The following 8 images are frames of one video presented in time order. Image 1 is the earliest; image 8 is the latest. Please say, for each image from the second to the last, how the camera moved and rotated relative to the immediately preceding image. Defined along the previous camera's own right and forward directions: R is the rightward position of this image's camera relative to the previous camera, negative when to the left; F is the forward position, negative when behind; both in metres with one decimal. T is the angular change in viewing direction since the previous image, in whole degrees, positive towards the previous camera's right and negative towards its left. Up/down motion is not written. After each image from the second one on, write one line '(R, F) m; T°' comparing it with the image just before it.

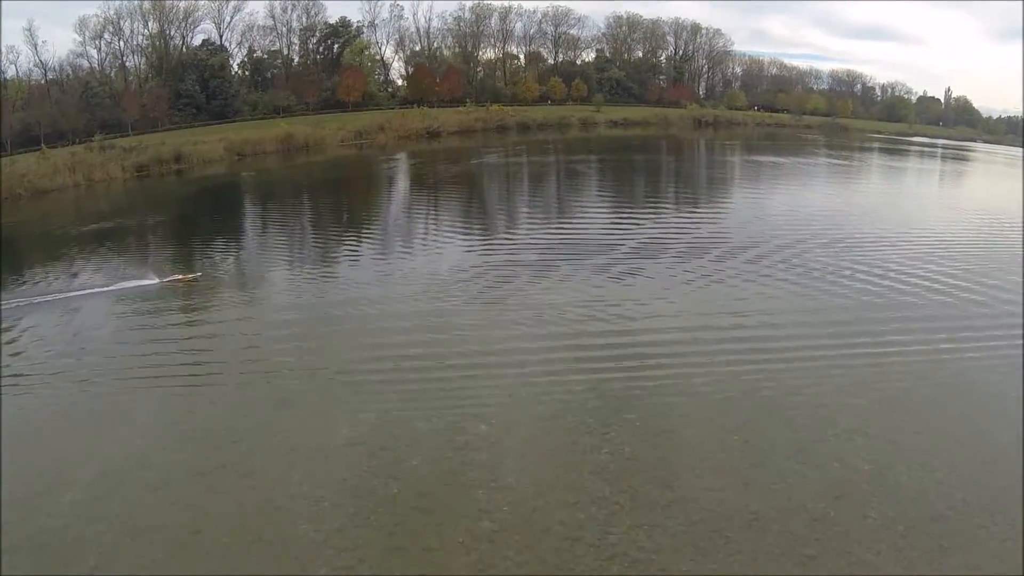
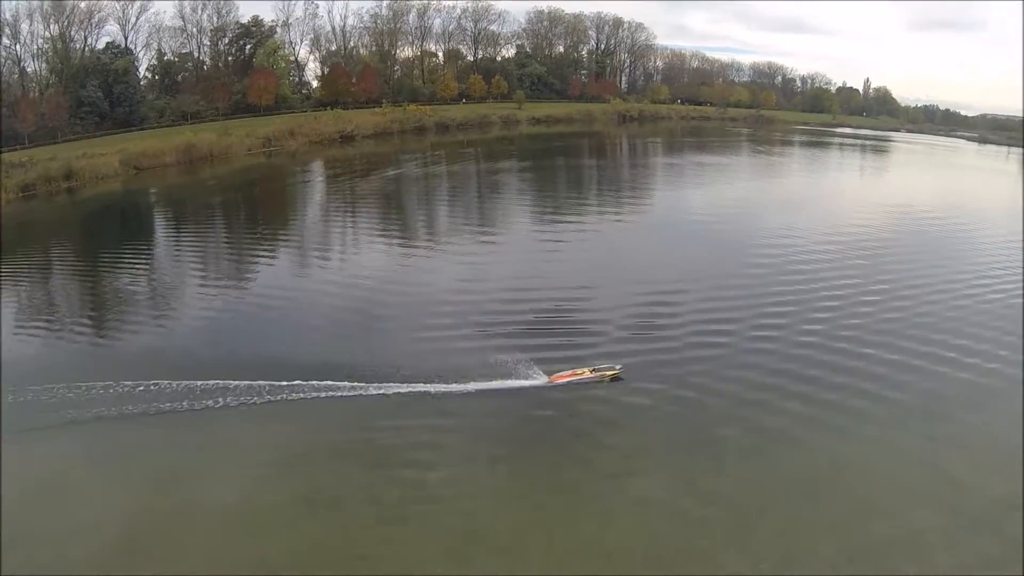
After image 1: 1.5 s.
(+0.5, +0.5) m; +4°
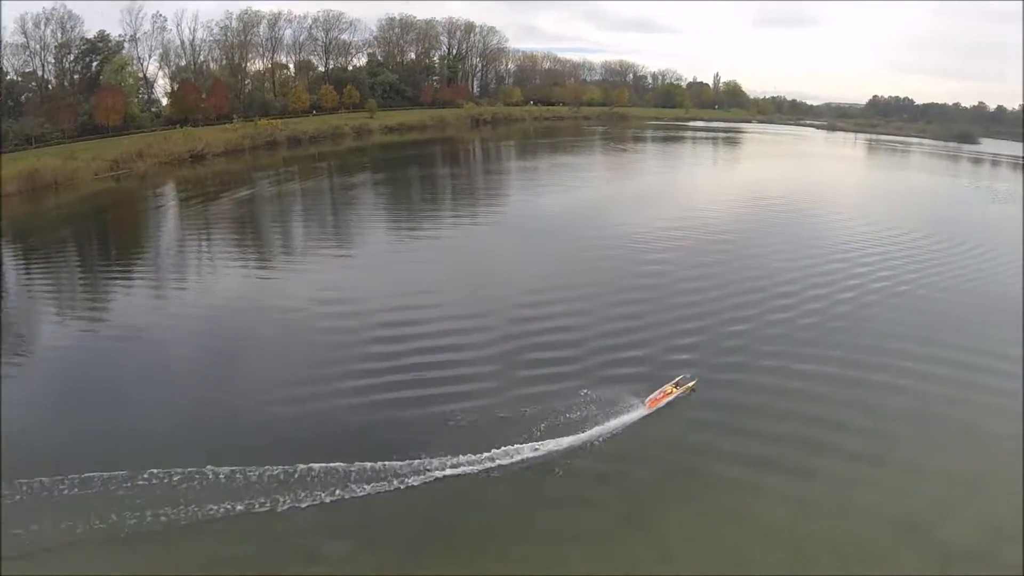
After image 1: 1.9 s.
(-1.8, +0.2) m; +12°
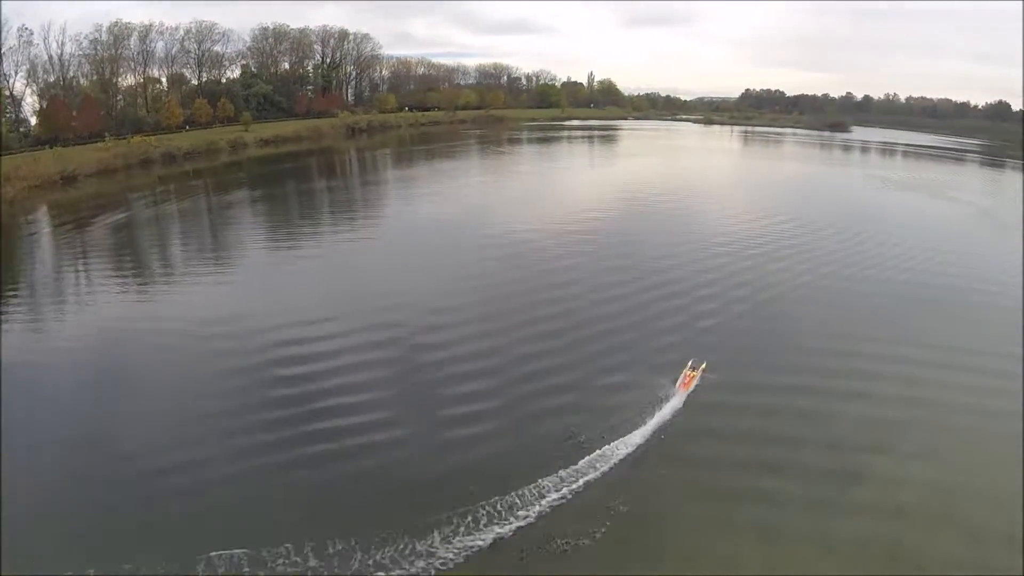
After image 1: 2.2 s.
(-1.1, -1.0) m; +10°
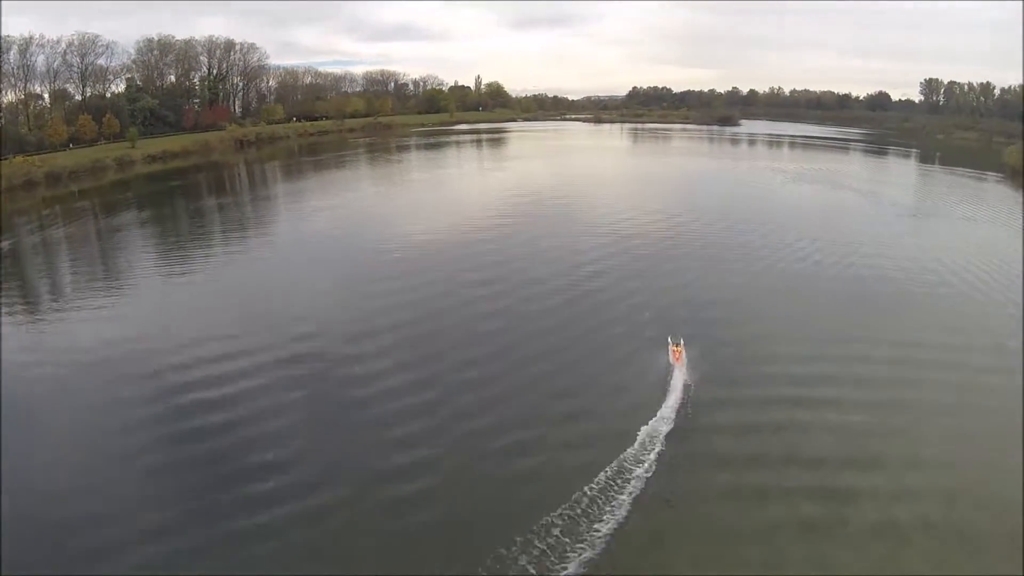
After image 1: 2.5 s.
(-0.9, -0.7) m; +8°
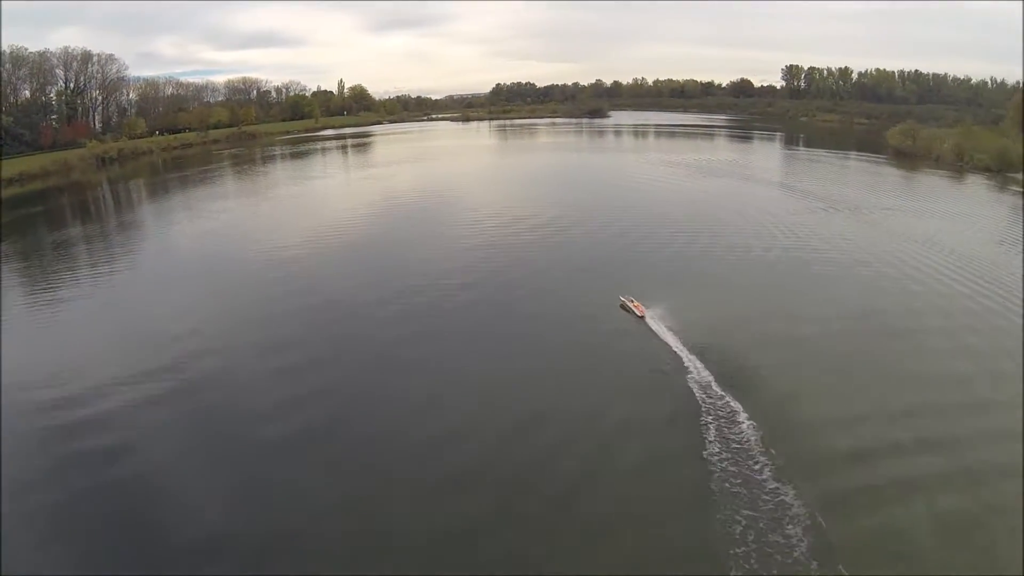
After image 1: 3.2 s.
(+0.1, +1.1) m; +10°
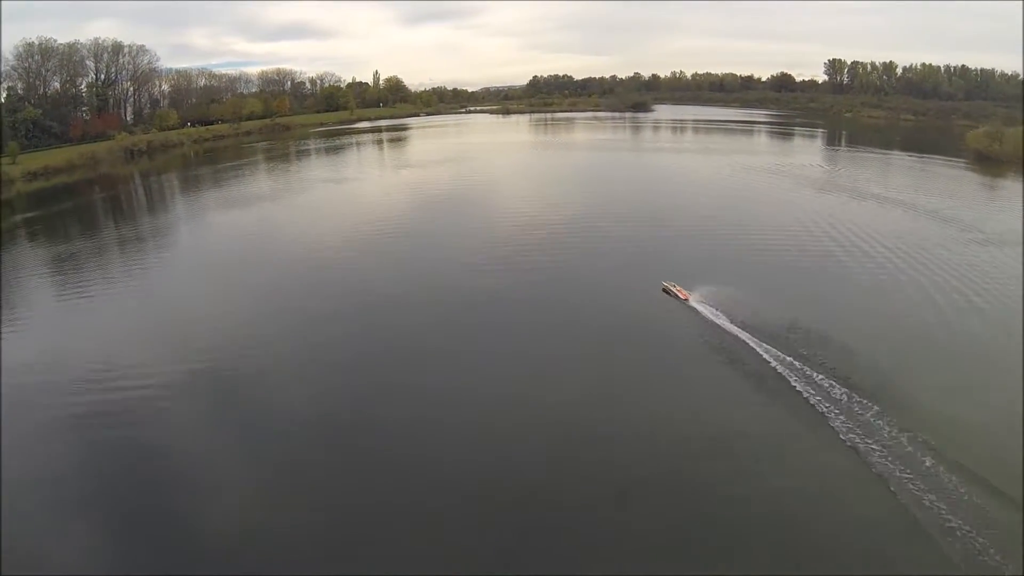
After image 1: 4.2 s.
(-0.2, -0.4) m; -3°
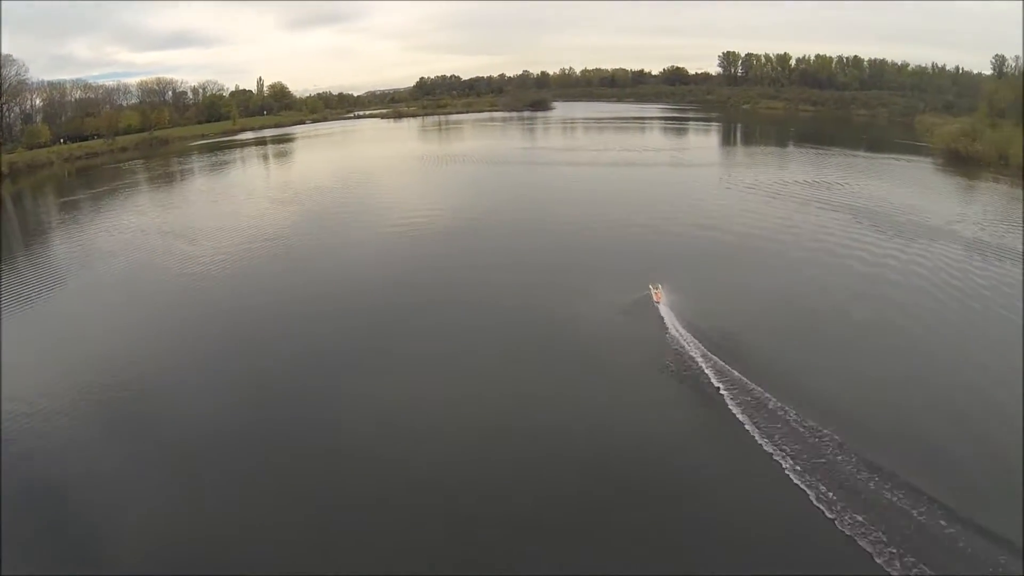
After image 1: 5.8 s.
(+0.3, +1.4) m; +8°
